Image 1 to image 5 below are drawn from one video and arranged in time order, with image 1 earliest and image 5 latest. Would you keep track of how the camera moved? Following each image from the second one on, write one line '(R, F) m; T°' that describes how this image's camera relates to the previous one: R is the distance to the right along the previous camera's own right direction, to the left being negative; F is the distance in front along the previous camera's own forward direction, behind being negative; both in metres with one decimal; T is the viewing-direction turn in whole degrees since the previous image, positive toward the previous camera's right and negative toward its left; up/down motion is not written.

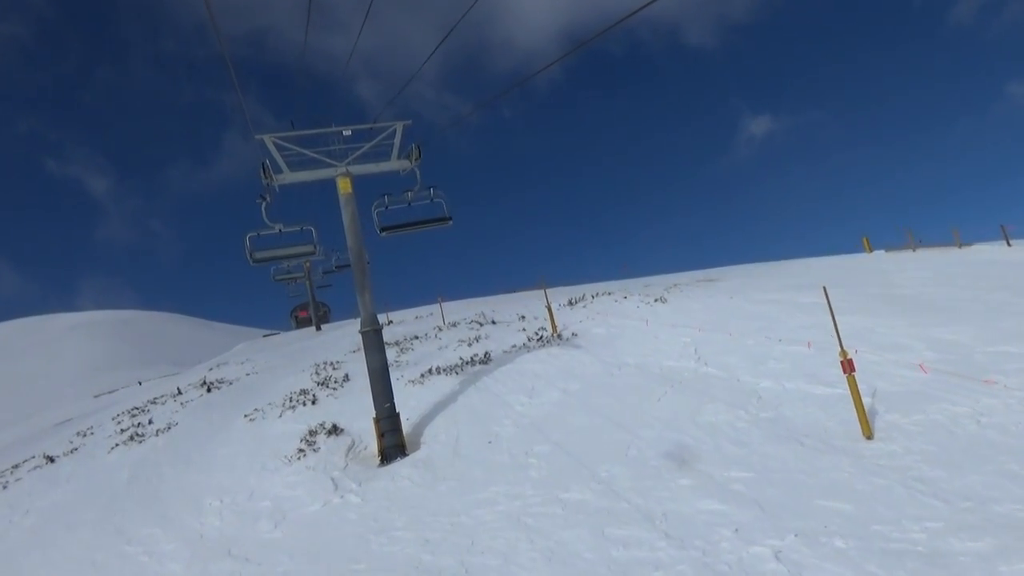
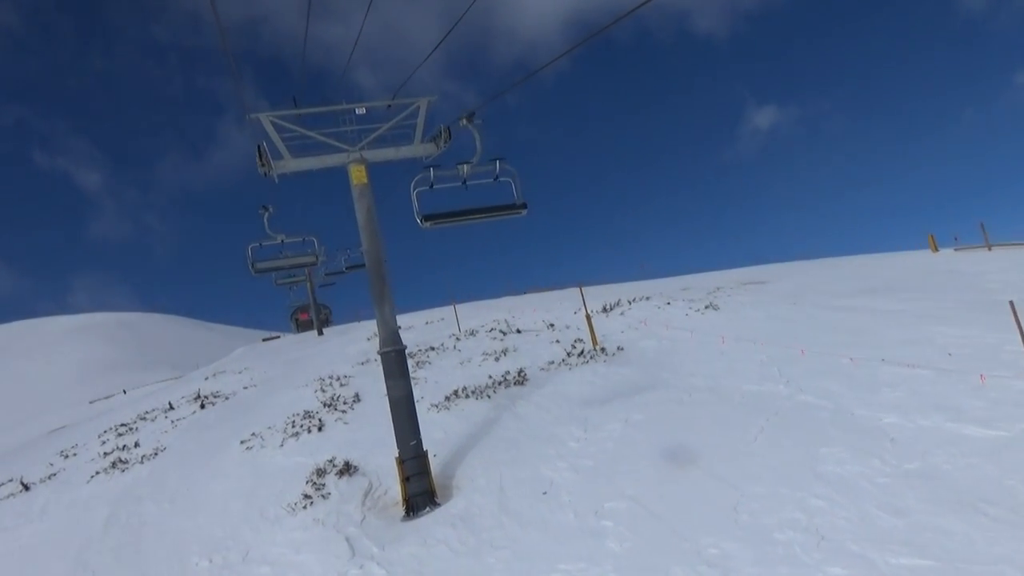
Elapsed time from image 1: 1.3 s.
(-0.7, +2.3) m; 0°
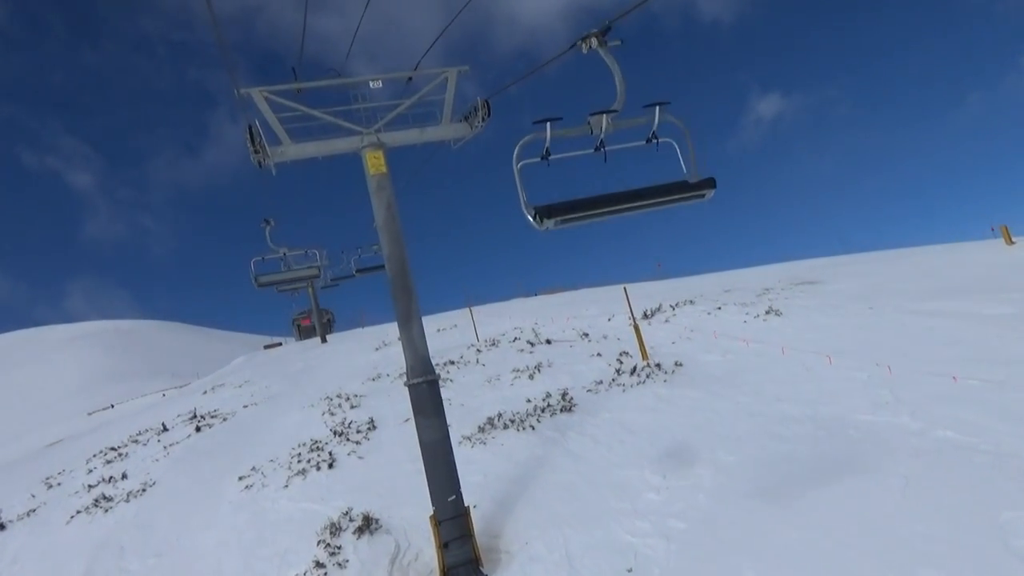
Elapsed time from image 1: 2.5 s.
(-0.6, +2.1) m; 0°
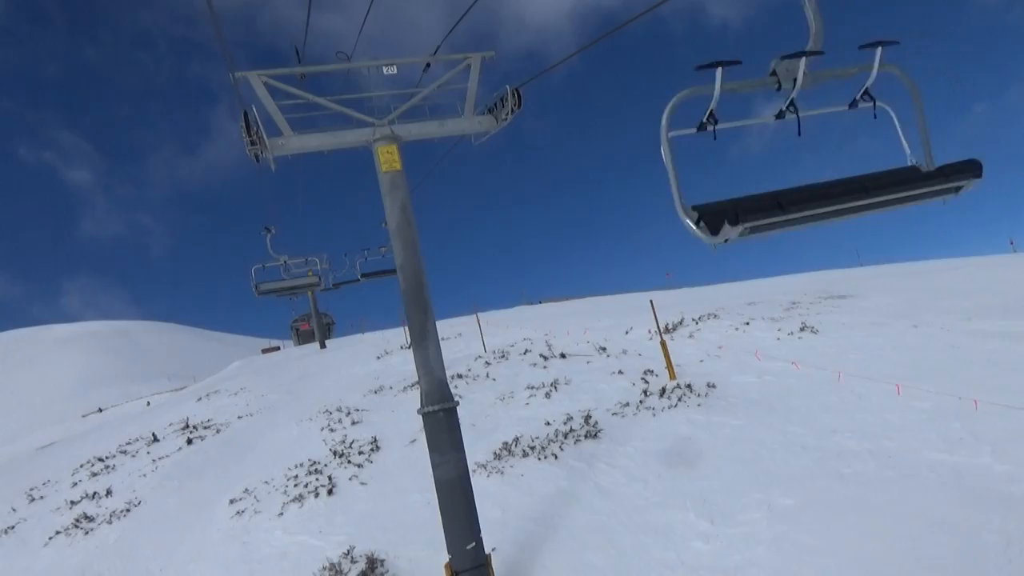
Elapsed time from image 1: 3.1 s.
(-0.3, +1.1) m; 0°
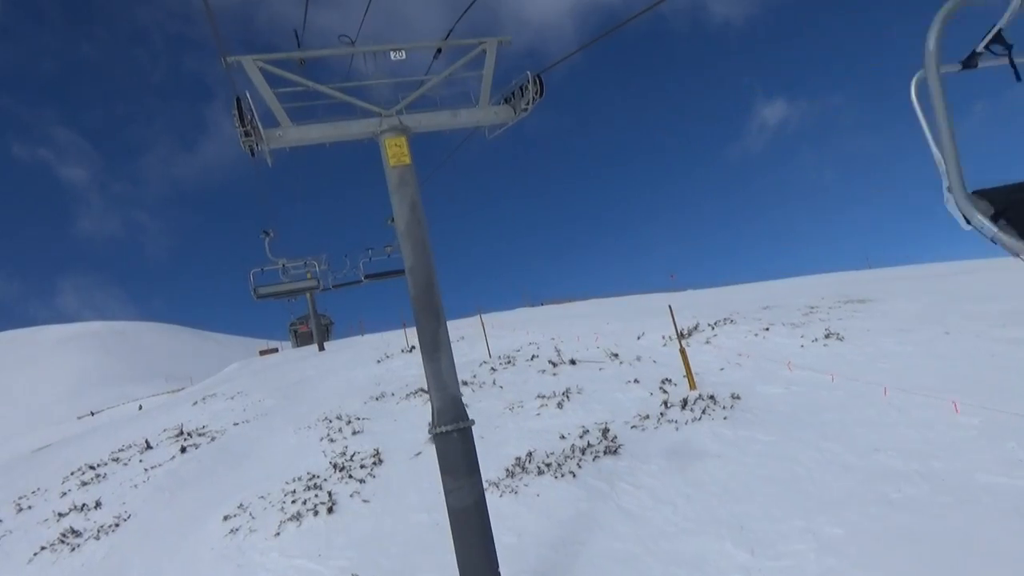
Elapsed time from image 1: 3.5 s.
(-0.2, +0.7) m; 0°
